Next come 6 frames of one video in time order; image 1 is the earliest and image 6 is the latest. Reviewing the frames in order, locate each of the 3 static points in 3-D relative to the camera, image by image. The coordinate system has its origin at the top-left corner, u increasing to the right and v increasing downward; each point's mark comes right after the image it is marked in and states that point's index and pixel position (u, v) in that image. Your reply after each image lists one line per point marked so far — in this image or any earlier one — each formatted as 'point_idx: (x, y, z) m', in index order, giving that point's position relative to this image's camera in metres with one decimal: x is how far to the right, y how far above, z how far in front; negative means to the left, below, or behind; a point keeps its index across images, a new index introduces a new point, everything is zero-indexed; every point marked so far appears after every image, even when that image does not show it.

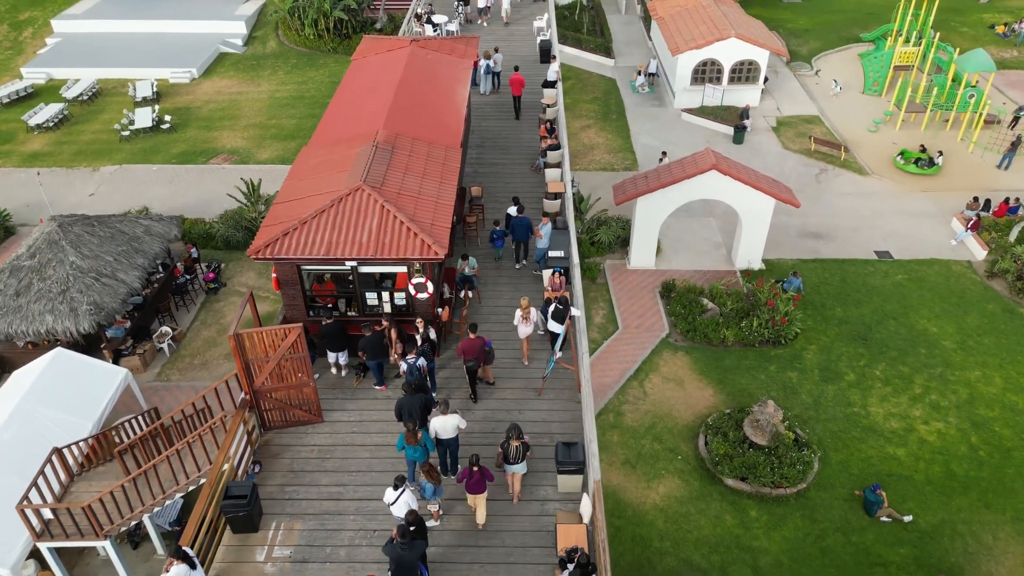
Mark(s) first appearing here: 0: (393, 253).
0: (-2.0, +0.6, +12.2) m
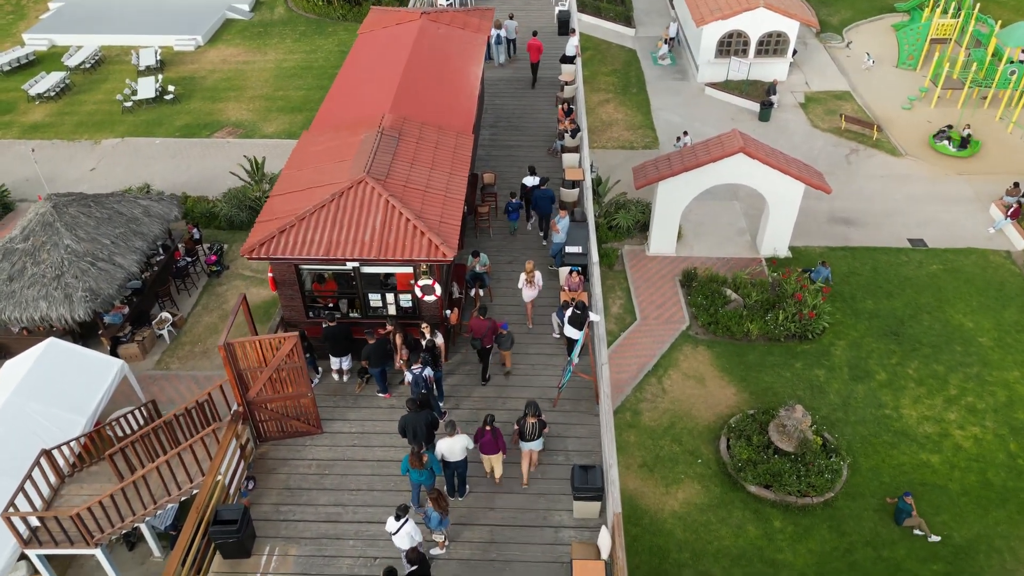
0: (-1.8, +0.5, +11.2) m
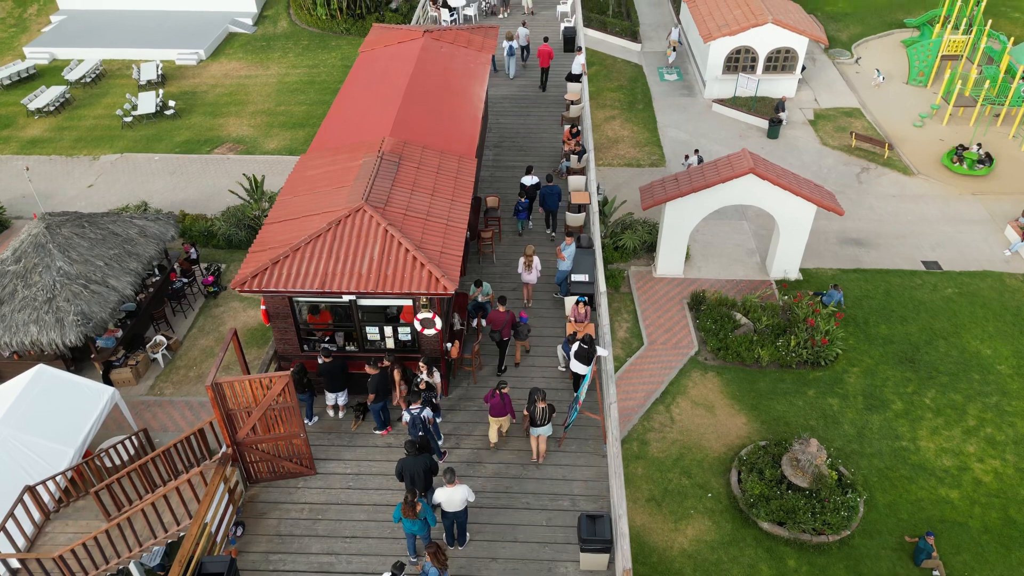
0: (-1.7, 0.0, +10.7) m
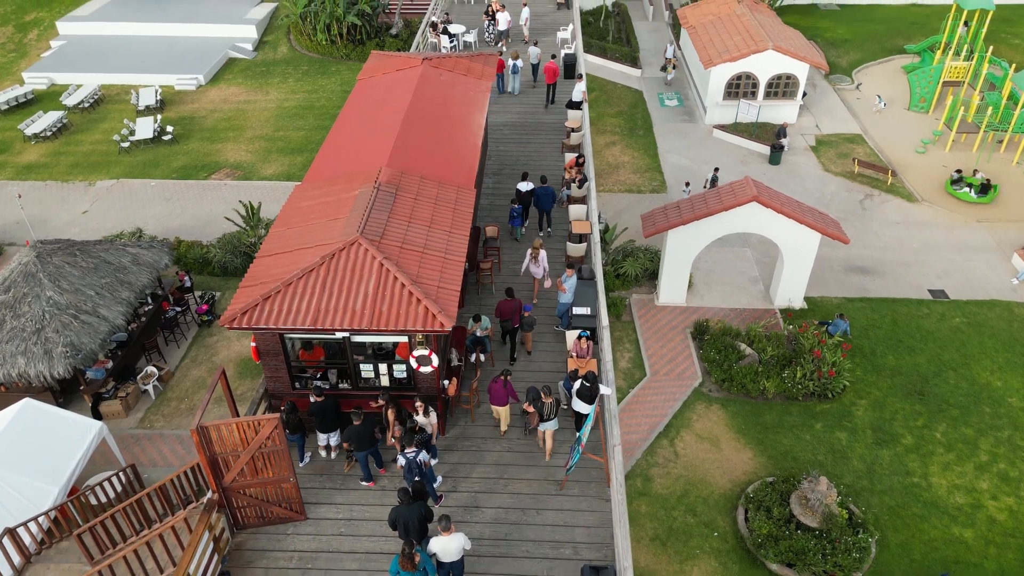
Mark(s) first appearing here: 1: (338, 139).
0: (-1.7, -0.5, +10.3) m
1: (-3.5, +3.0, +14.9) m
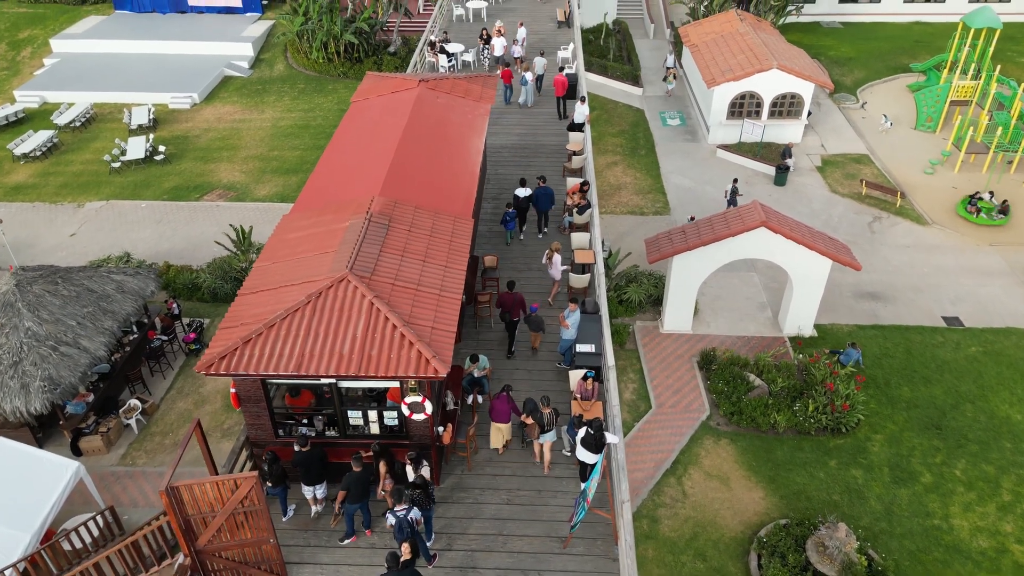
0: (-1.7, -1.1, +9.6) m
1: (-3.5, +2.4, +14.2) m
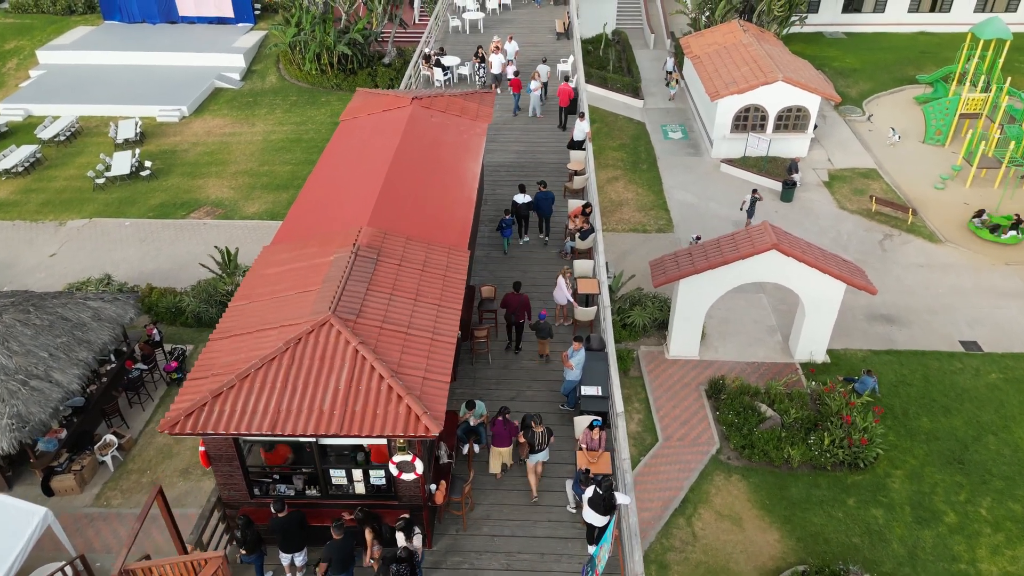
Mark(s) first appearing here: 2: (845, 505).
0: (-1.7, -1.6, +8.6) m
1: (-3.6, +1.8, +13.2) m
2: (+7.3, -4.7, +16.0) m
